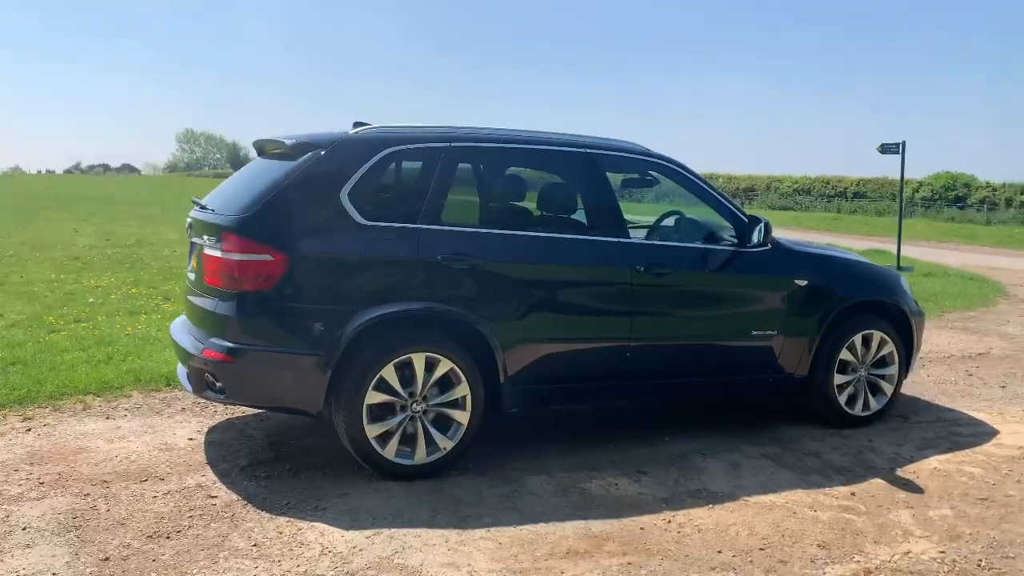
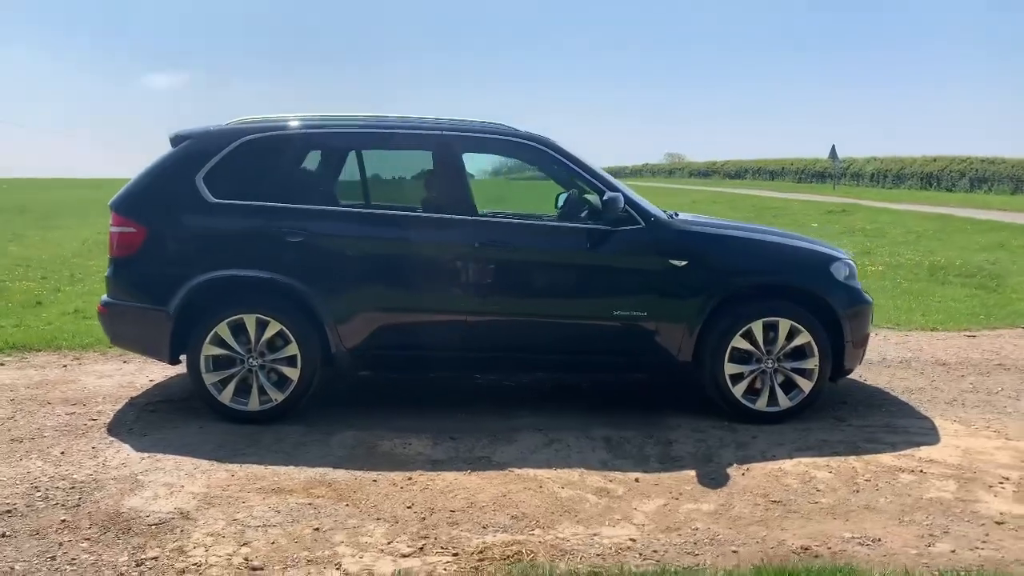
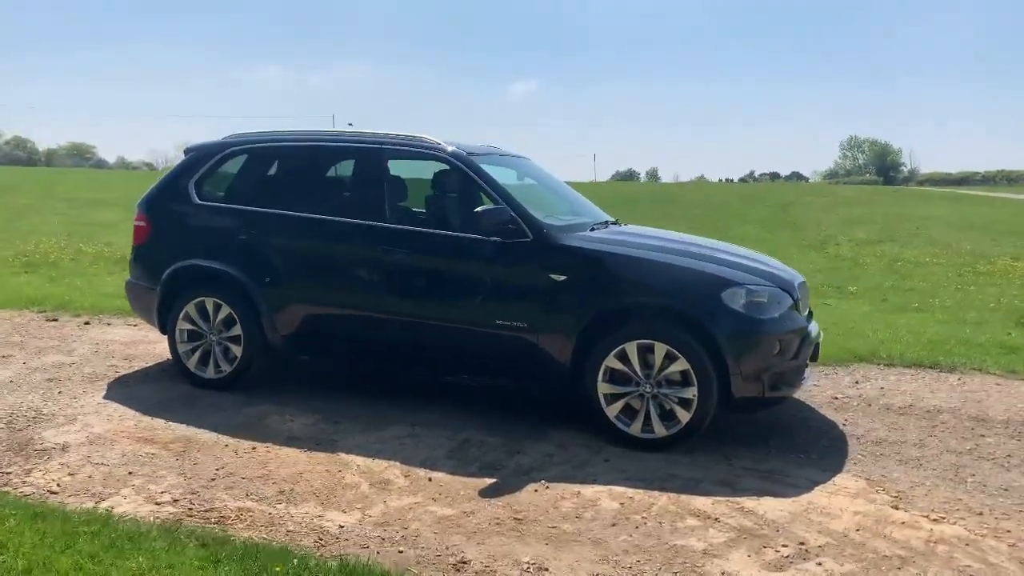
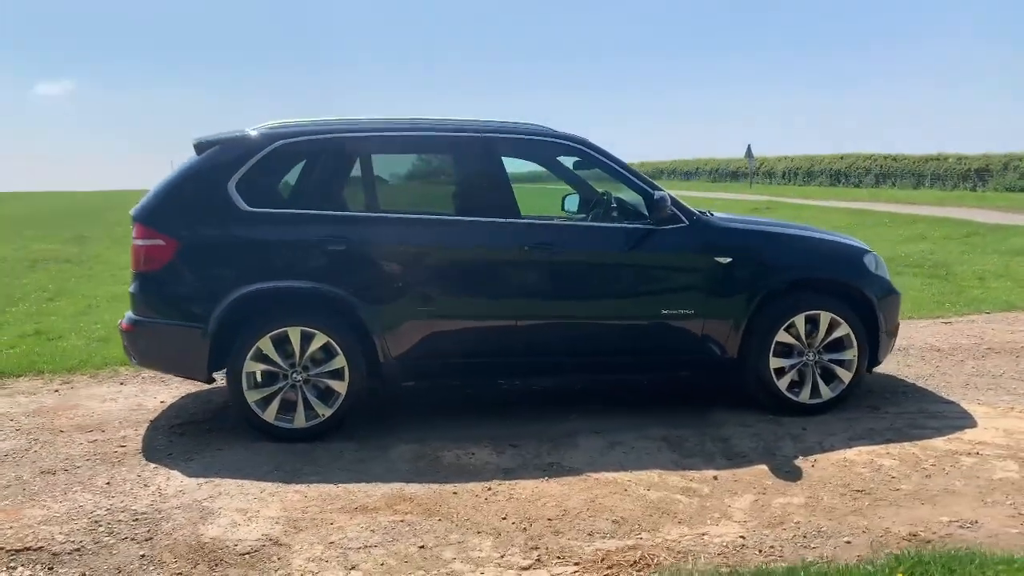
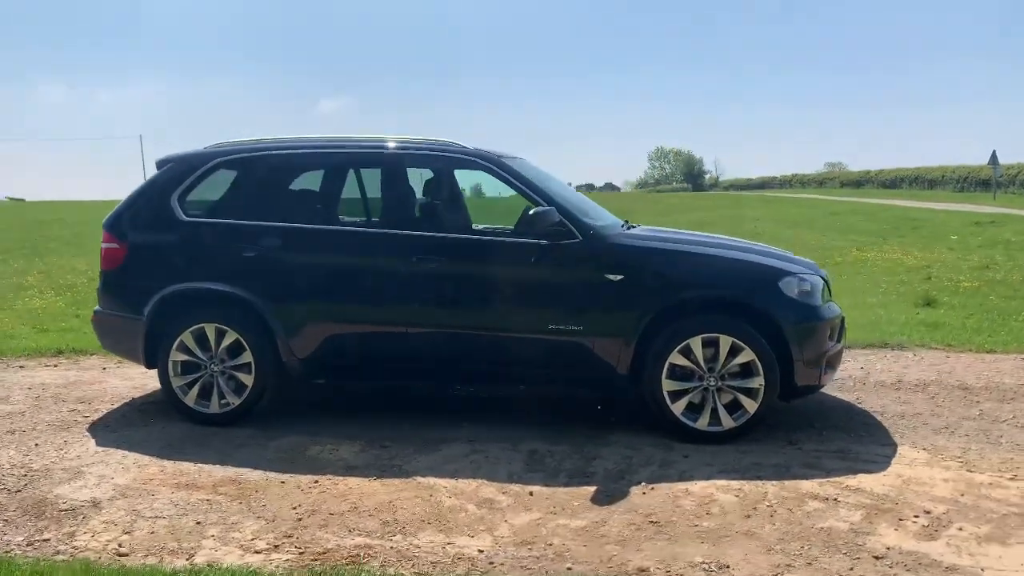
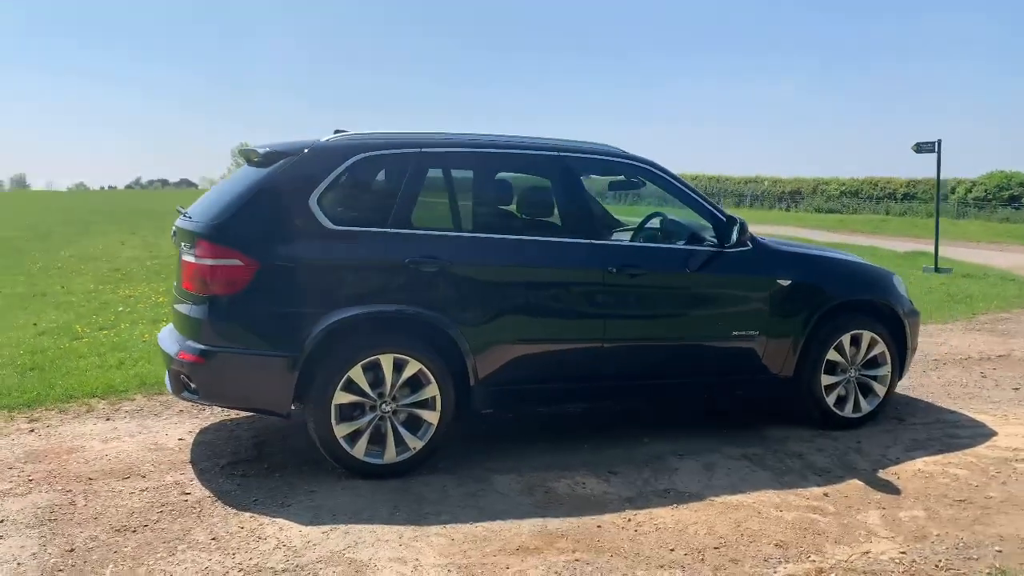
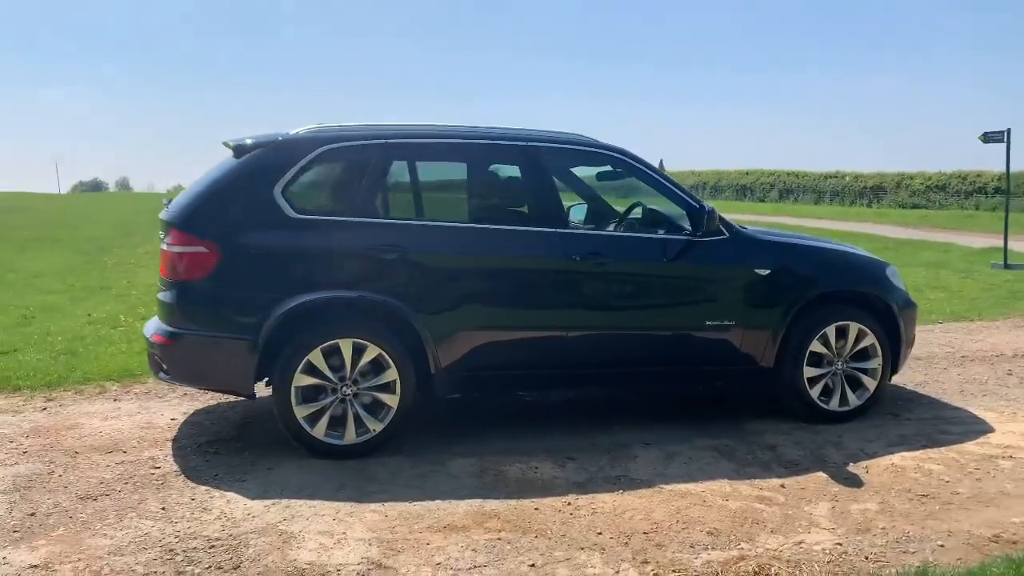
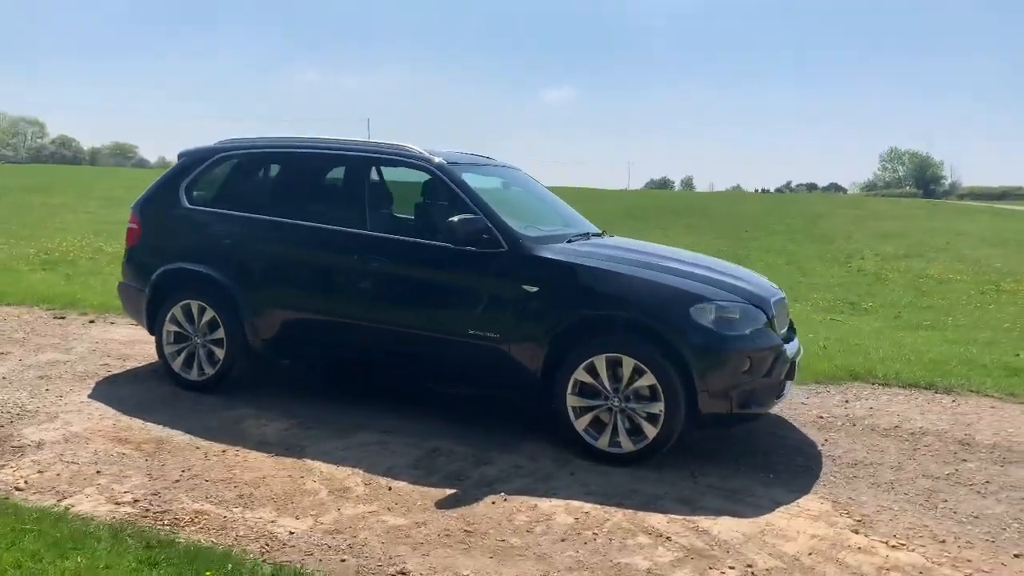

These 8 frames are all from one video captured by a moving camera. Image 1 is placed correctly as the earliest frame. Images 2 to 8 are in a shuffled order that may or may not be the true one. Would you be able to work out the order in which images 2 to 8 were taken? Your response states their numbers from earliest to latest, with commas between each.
6, 7, 4, 2, 5, 3, 8
